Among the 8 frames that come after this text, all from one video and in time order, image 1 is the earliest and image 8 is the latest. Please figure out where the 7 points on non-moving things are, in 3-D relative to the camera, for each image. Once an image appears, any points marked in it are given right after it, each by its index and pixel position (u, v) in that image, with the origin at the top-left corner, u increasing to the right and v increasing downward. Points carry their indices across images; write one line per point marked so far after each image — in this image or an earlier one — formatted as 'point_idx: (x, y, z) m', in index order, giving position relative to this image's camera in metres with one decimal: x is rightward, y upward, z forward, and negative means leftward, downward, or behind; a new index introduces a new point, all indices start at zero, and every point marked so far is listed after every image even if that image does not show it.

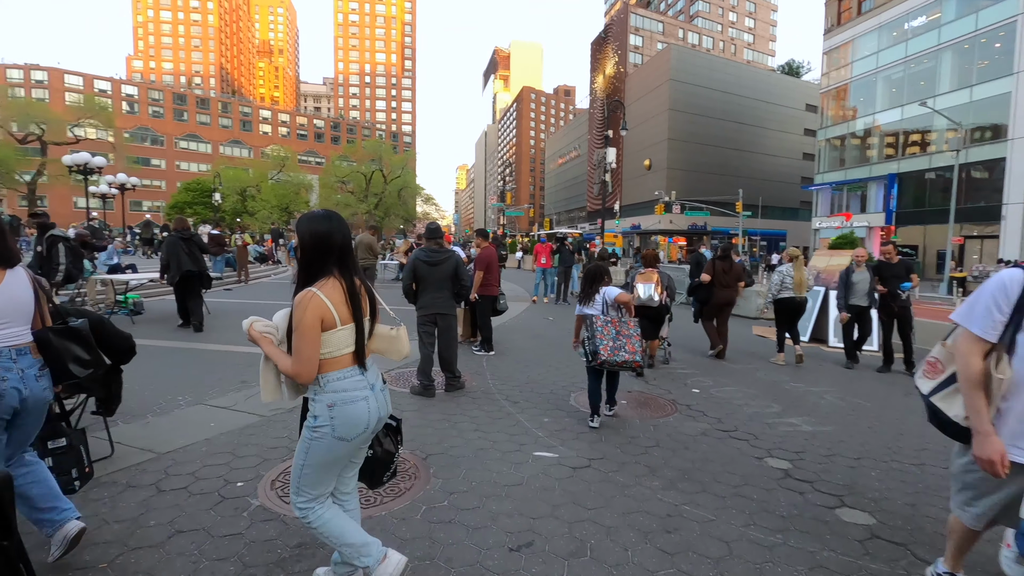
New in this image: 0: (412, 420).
0: (-0.9, -1.2, +5.0) m
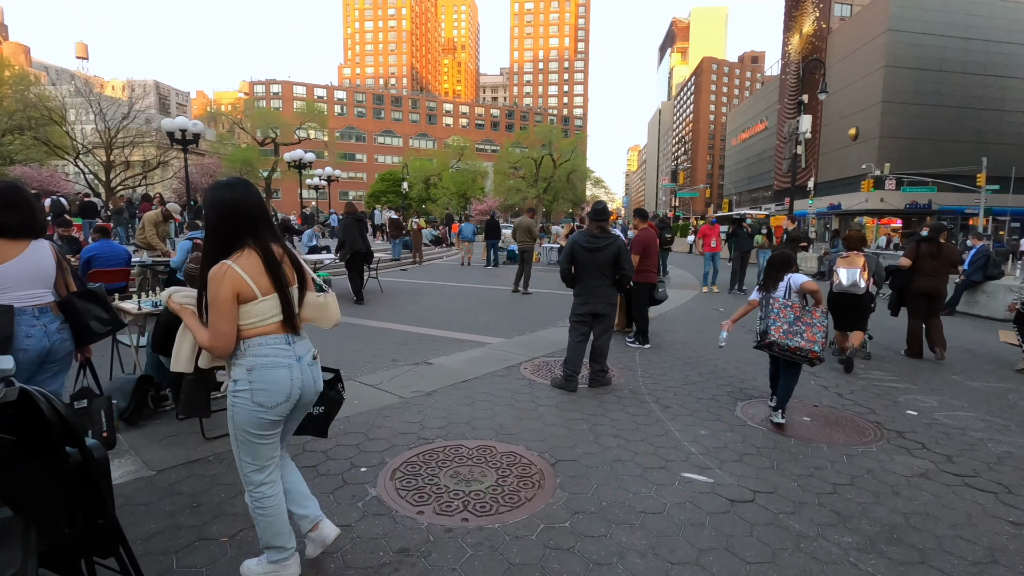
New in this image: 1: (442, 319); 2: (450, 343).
0: (+0.3, -1.1, +4.6) m
1: (-1.2, -0.5, +9.3) m
2: (-0.8, -0.7, +7.1) m
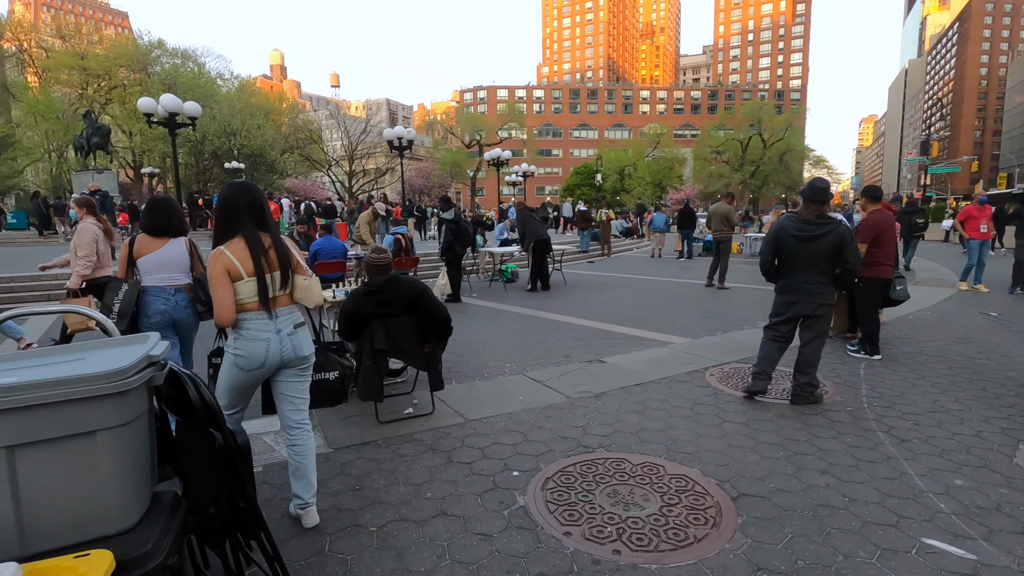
0: (+1.6, -1.1, +3.9) m
1: (+1.8, -0.4, +8.8) m
2: (+1.4, -0.7, +6.6) m
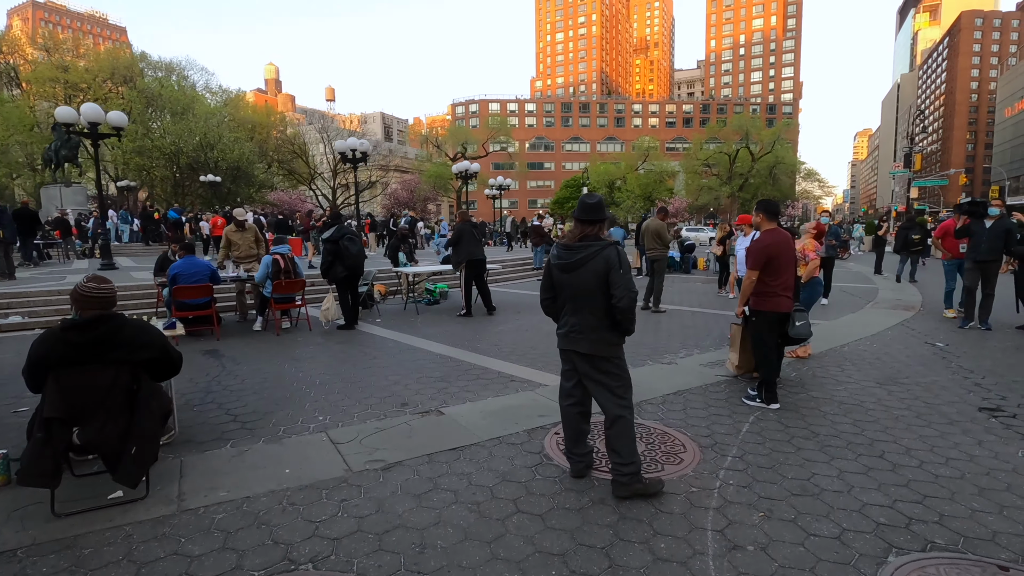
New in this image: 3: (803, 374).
0: (0.0, -1.3, +2.9) m
1: (+0.2, -0.8, +7.8) m
2: (-0.2, -1.0, +5.7) m
3: (+3.2, -1.0, +5.9) m
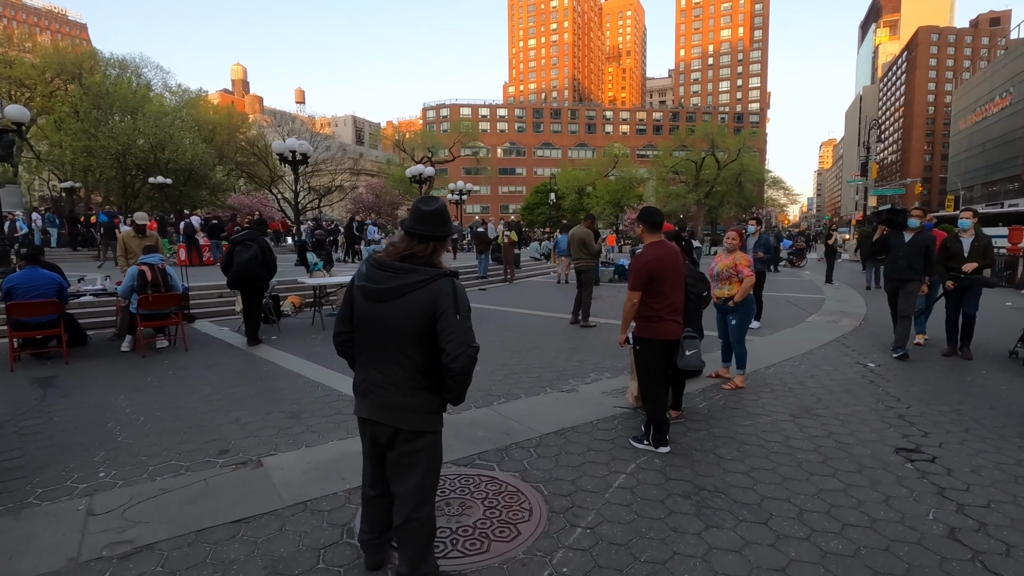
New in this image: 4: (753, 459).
0: (-1.1, -1.5, +2.0) m
1: (-1.1, -1.0, +7.0) m
2: (-1.4, -1.2, +4.8) m
3: (+2.0, -1.1, +5.3) m
4: (+1.8, -1.3, +4.0) m
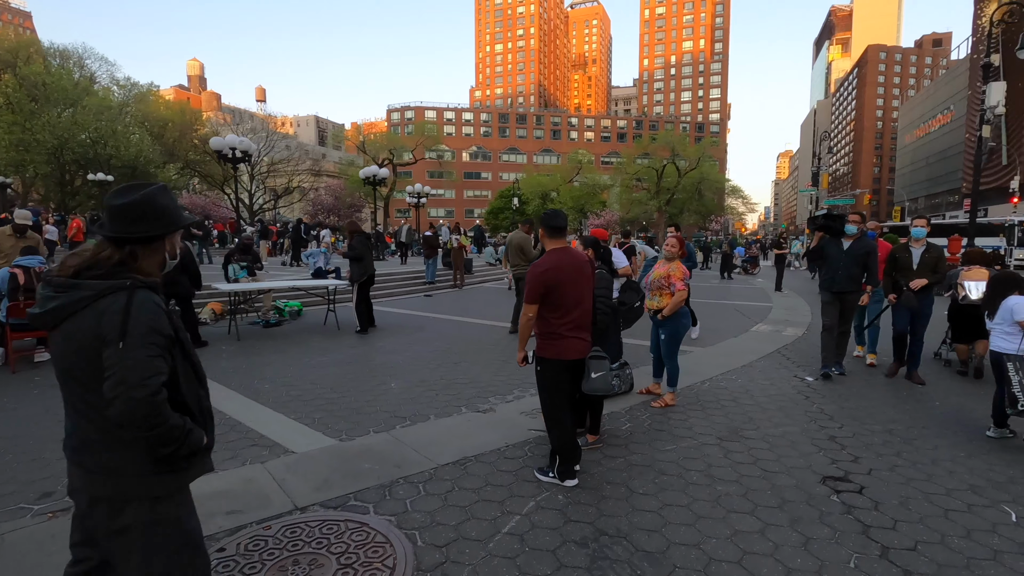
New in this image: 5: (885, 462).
0: (-1.8, -1.5, +1.4) m
1: (-2.0, -1.1, +6.4) m
2: (-2.2, -1.3, +4.2) m
3: (+1.1, -1.2, +4.8) m
4: (+1.0, -1.4, +3.6) m
5: (+2.9, -1.3, +4.1) m
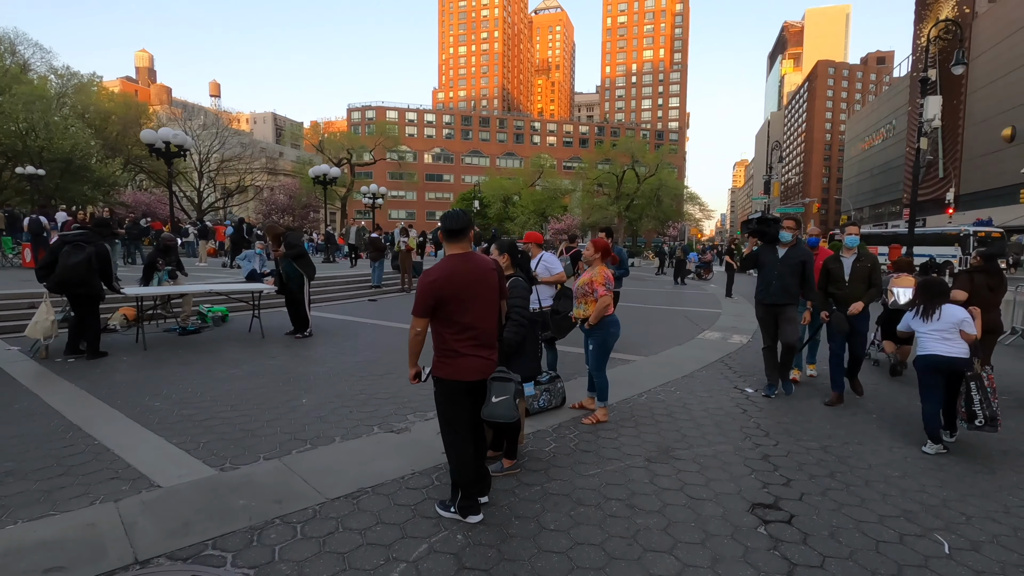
0: (-2.2, -1.6, +0.9) m
1: (-2.9, -1.2, +5.8) m
2: (-2.9, -1.3, +3.6) m
3: (+0.4, -1.3, +4.5) m
4: (+0.4, -1.4, +3.2) m
5: (+2.2, -1.4, +3.8) m
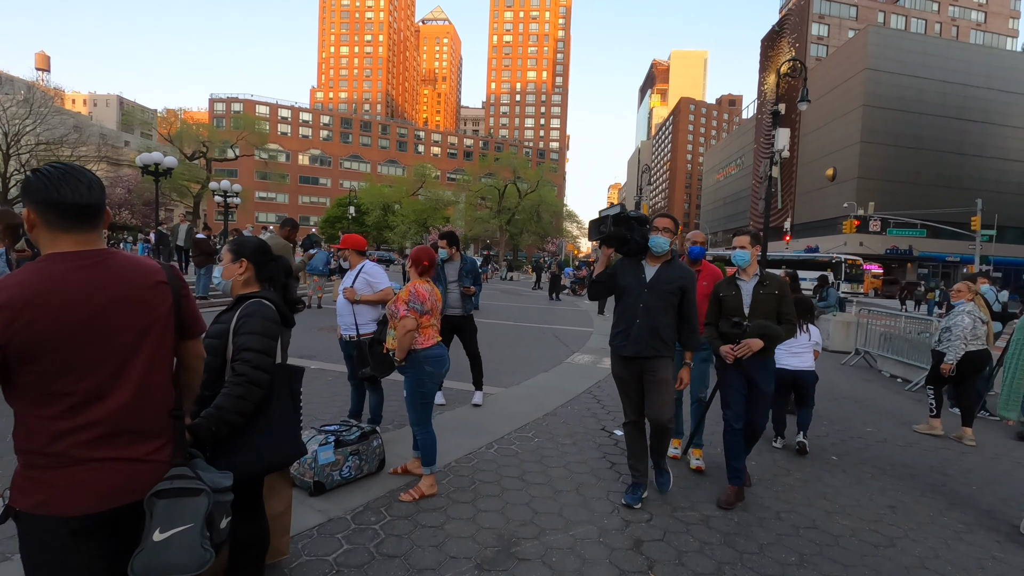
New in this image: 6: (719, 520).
0: (-2.7, -1.6, -1.1) m
1: (-4.3, -1.3, +3.6) m
2: (-3.9, -1.4, +1.4) m
3: (-0.9, -1.5, +3.0) m
4: (-0.6, -1.6, +1.8) m
5: (+1.0, -1.6, +2.8) m
6: (+1.4, -1.6, +3.6) m
